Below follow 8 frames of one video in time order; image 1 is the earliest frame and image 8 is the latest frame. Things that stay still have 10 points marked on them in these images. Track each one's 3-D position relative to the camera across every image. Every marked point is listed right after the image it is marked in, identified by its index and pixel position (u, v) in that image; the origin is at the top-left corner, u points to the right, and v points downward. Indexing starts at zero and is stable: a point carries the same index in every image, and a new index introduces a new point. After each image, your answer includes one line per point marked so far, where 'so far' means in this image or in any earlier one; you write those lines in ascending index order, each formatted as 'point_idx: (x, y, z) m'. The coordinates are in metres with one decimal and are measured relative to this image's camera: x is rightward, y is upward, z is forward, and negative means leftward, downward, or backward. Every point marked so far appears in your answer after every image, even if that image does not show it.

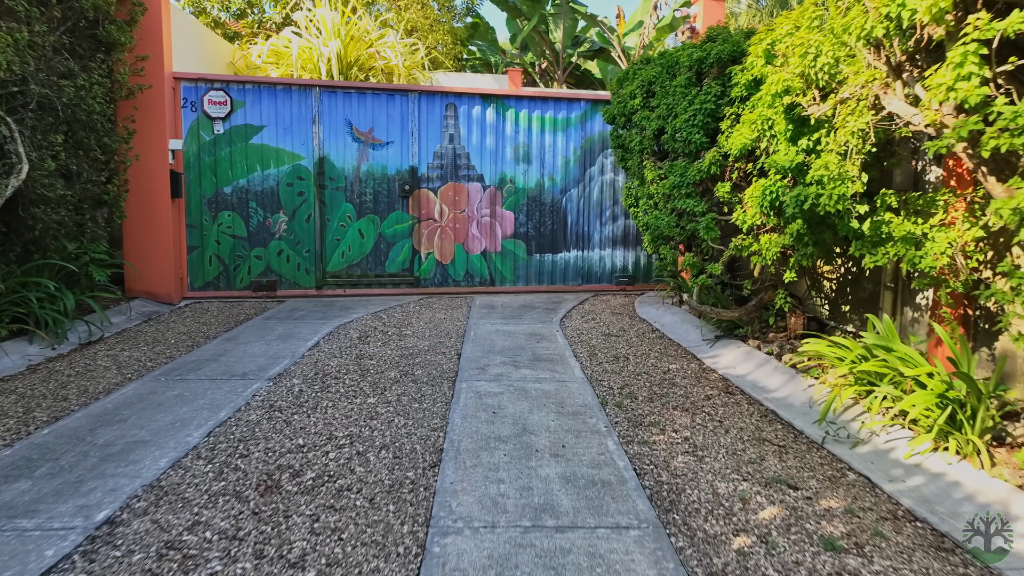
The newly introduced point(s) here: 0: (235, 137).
0: (-2.0, +1.1, +5.1) m
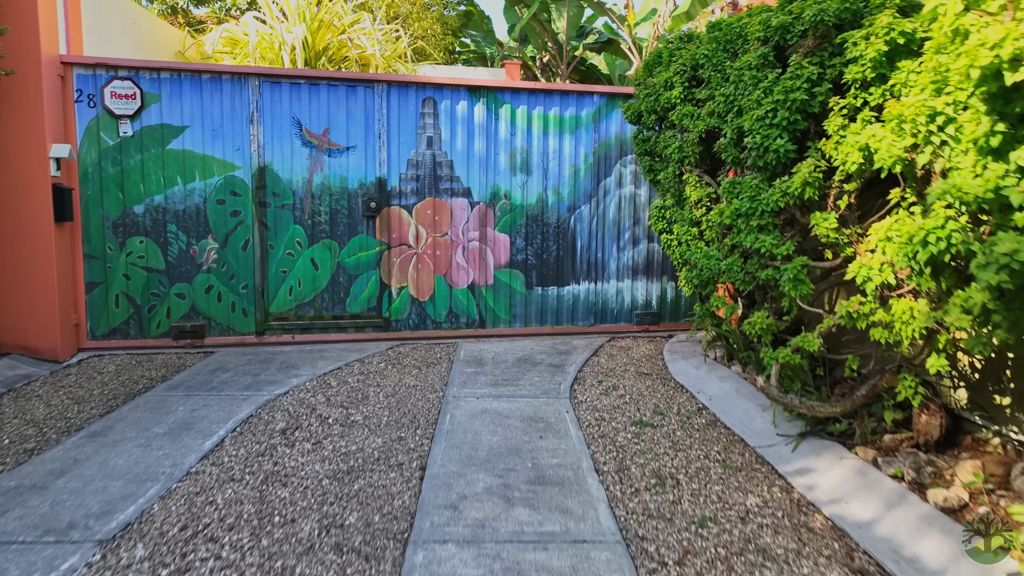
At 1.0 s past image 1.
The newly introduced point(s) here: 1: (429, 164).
0: (-2.0, +0.8, +4.0) m
1: (-0.5, +0.7, +4.4) m
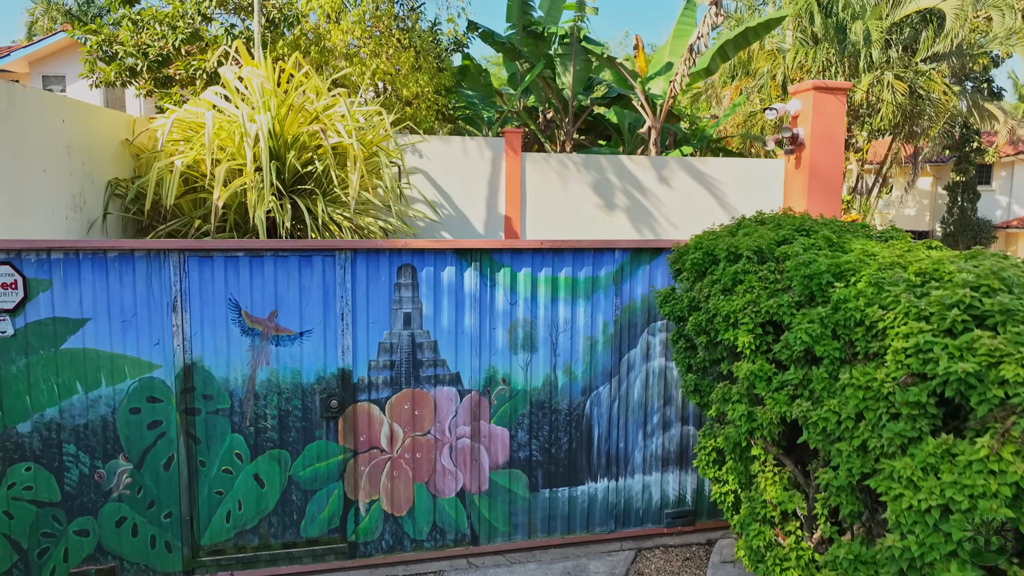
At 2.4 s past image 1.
0: (-2.0, -0.2, +3.0) m
1: (-0.5, -0.3, +3.4) m
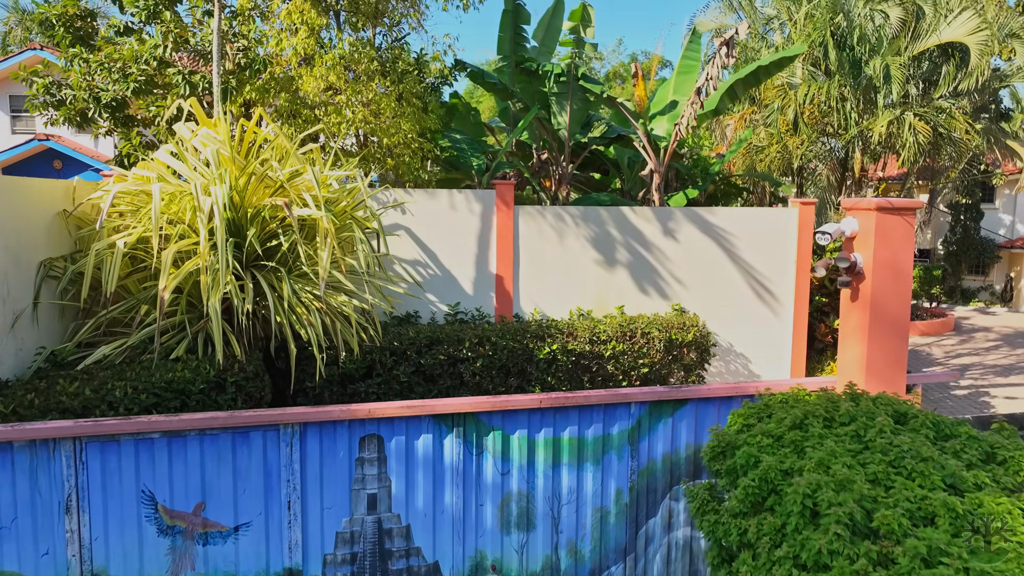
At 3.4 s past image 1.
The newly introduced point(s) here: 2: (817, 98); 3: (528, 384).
0: (-2.0, -0.9, +2.3) m
1: (-0.5, -0.9, +2.7) m
2: (+4.0, +2.5, +9.4) m
3: (+0.1, -0.9, +6.4) m
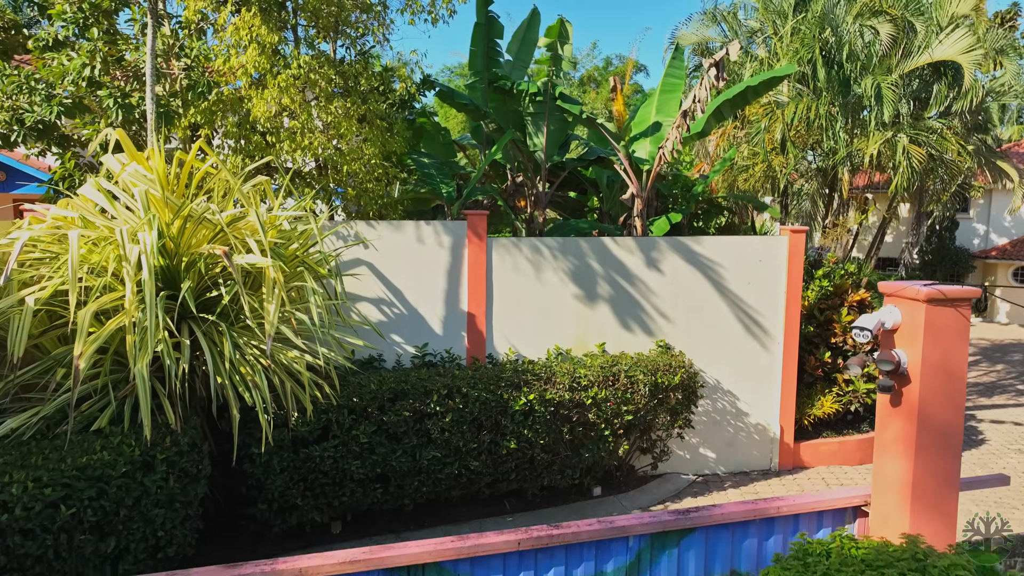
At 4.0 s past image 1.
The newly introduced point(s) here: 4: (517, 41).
0: (-2.1, -1.2, +1.7) m
1: (-0.6, -1.3, +2.2) m
2: (+3.6, +2.1, +9.0) m
3: (-0.1, -1.2, +5.8) m
4: (+0.1, +2.8, +8.3) m
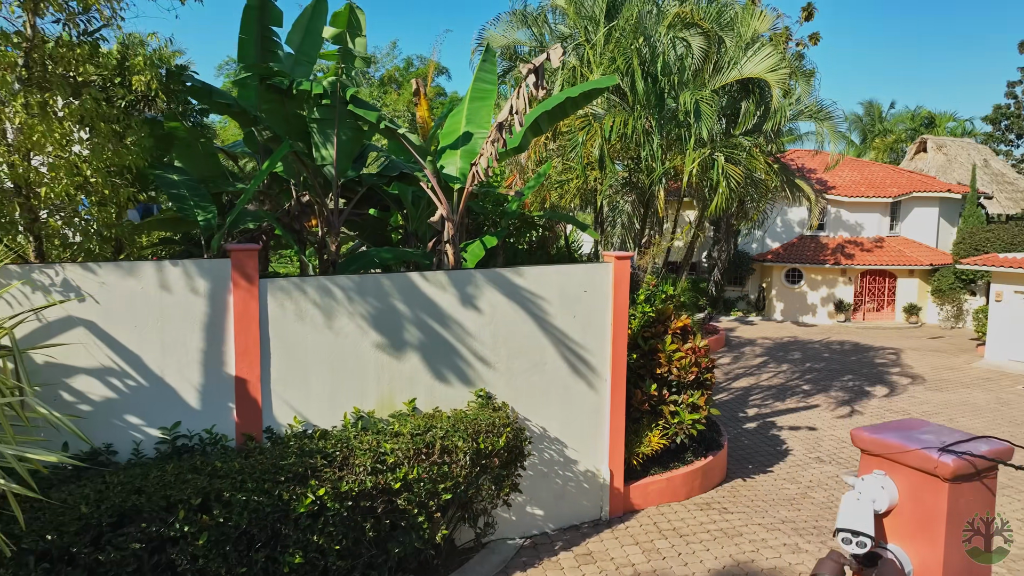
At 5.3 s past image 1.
0: (-2.3, -1.7, -0.1) m
1: (-1.0, -1.7, +0.7) m
2: (+1.3, +1.8, +8.4) m
3: (-1.4, -1.6, +4.4) m
4: (-2.0, +2.4, +6.8) m
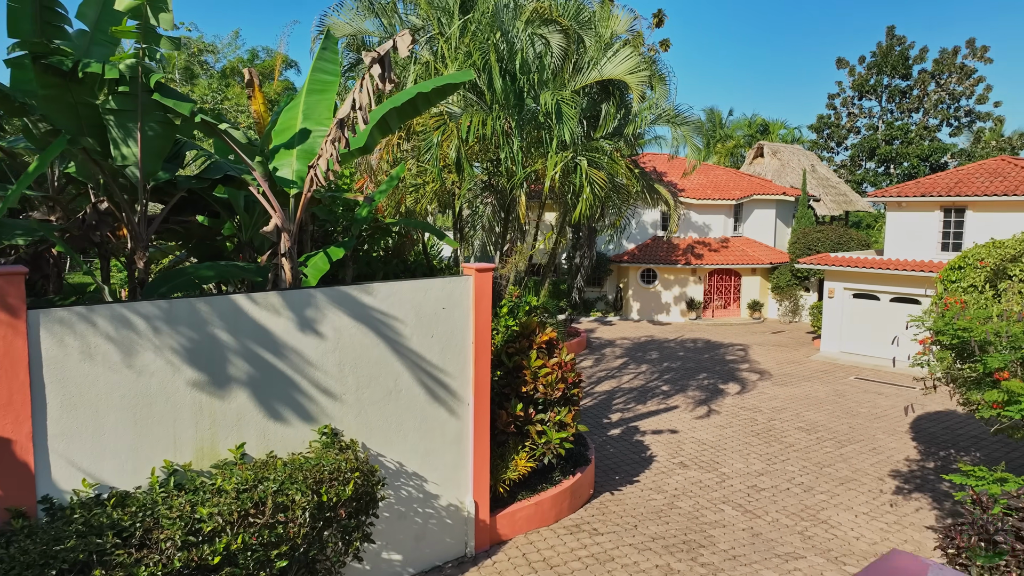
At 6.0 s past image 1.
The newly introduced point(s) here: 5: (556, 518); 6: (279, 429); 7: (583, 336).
0: (-2.1, -1.9, -1.2) m
1: (-1.0, -1.9, -0.1) m
2: (-0.4, +1.7, +7.8) m
3: (-2.1, -1.8, +3.4) m
4: (-3.3, +2.2, +5.6) m
5: (+0.5, -2.5, +7.7) m
6: (-1.7, -1.0, +5.2) m
7: (+2.0, -1.3, +19.8) m
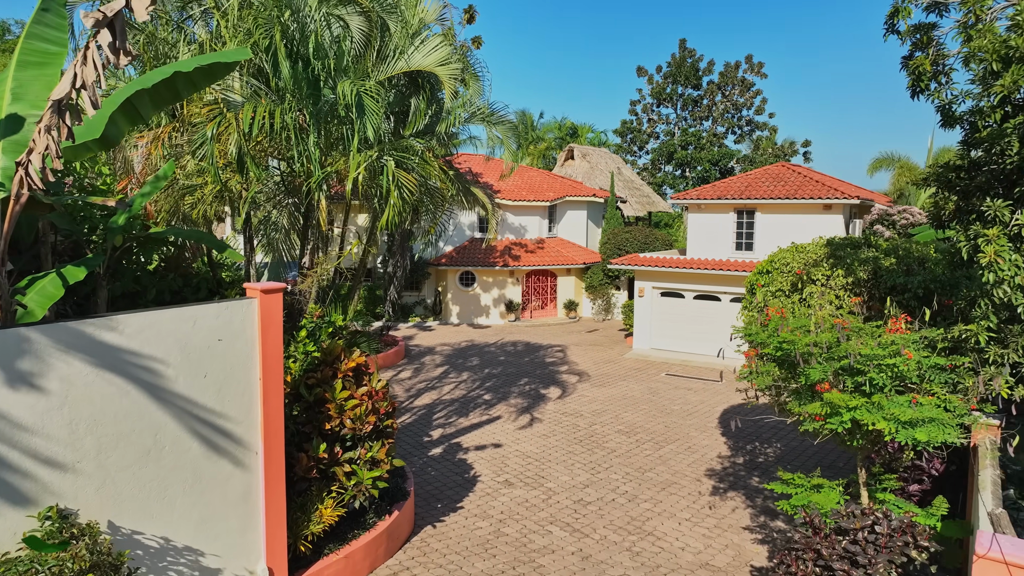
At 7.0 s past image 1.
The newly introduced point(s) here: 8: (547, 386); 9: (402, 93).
0: (-1.7, -2.1, -2.6) m
1: (-0.9, -2.0, -1.2) m
2: (-2.3, +1.5, +6.6) m
3: (-2.8, -2.0, +1.9) m
4: (-4.6, +2.0, +3.8) m
5: (-1.3, -2.6, +6.8) m
6: (-2.9, -1.2, +3.8) m
7: (-2.9, -1.5, +18.8) m
8: (+0.8, -2.2, +16.1) m
9: (-1.2, +2.2, +8.0) m
